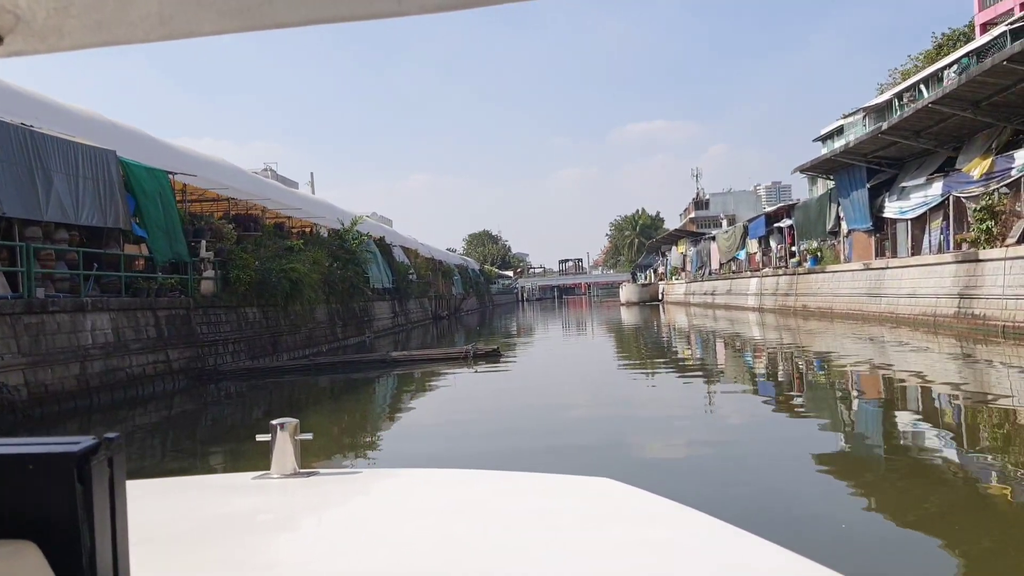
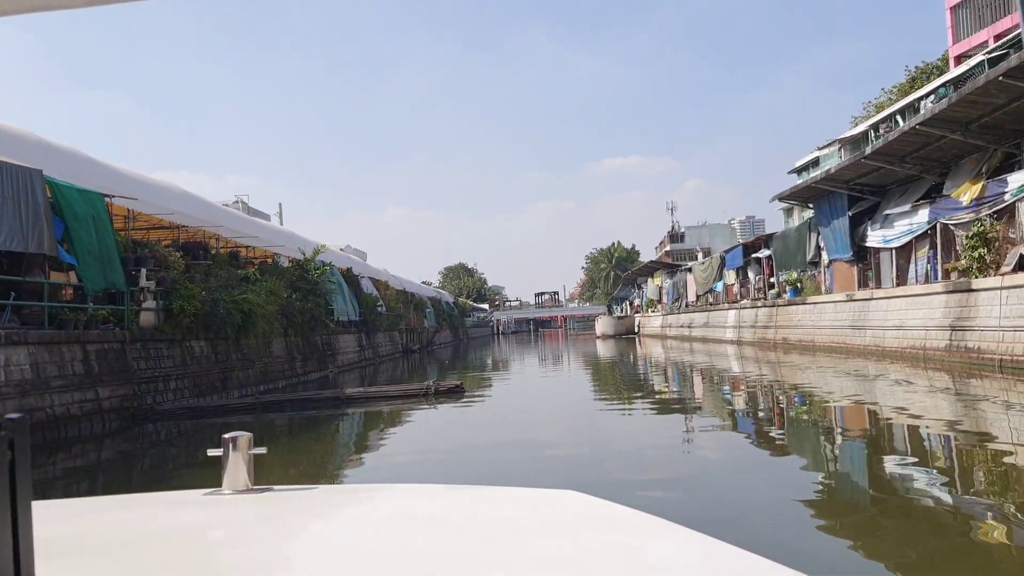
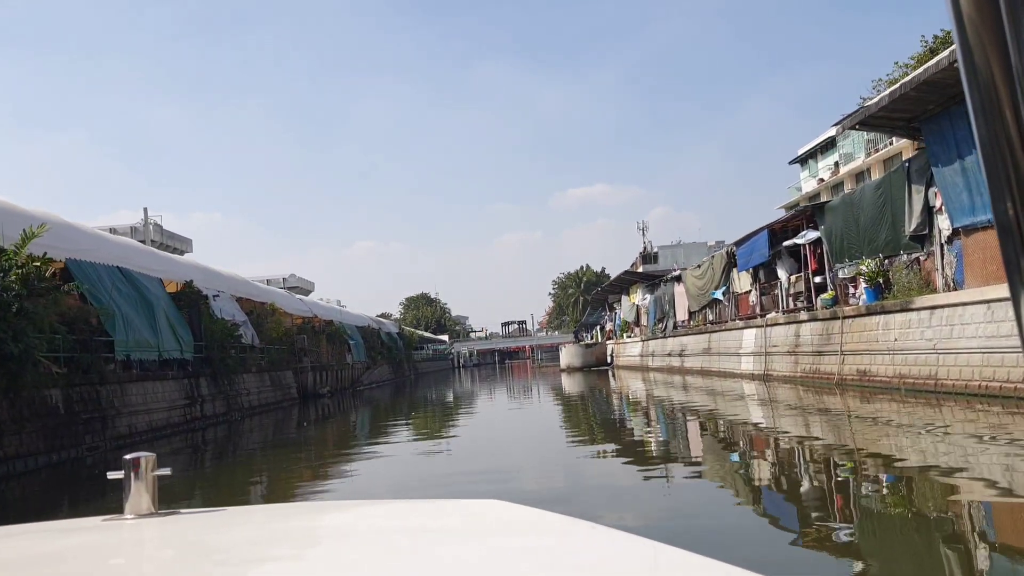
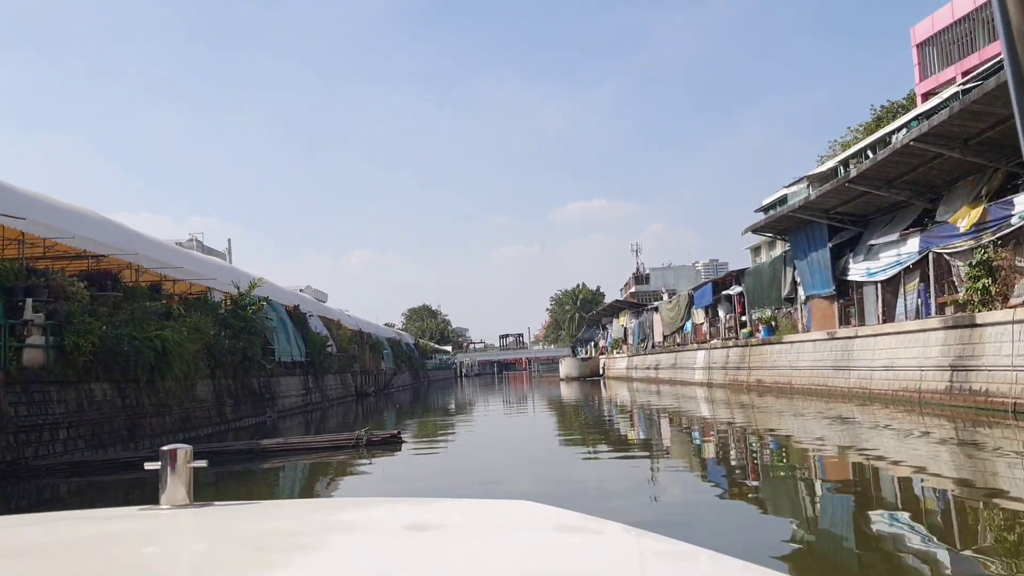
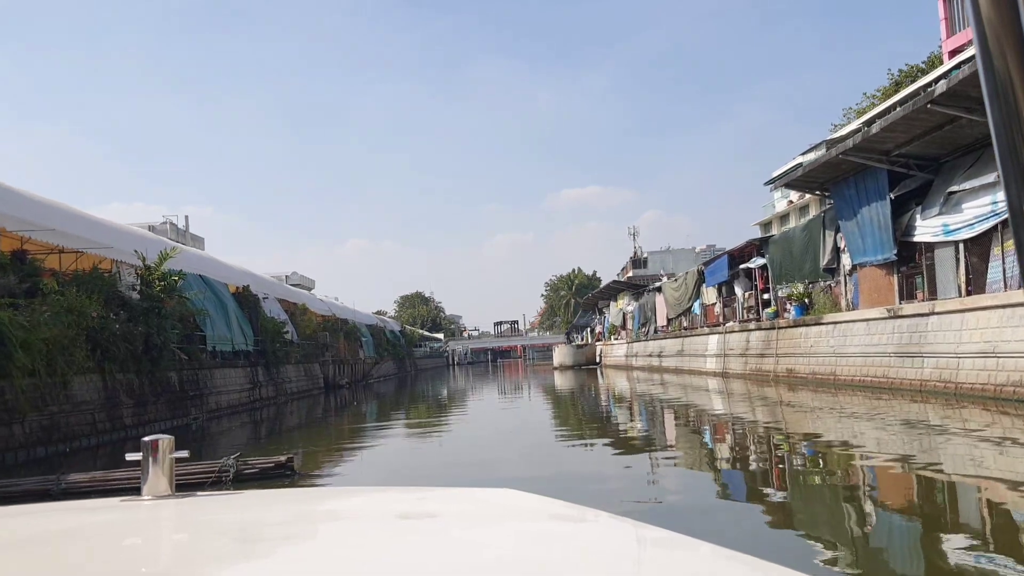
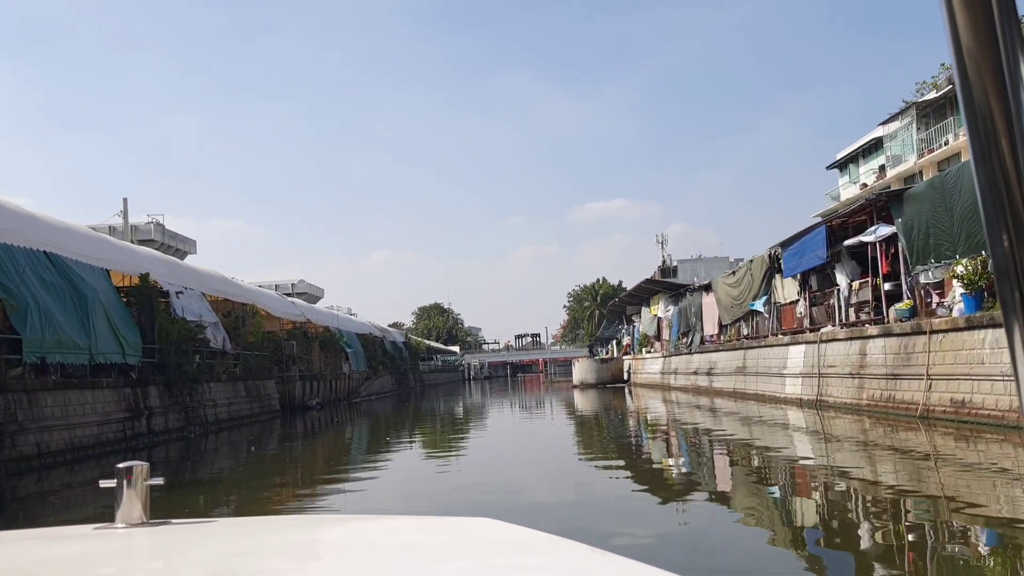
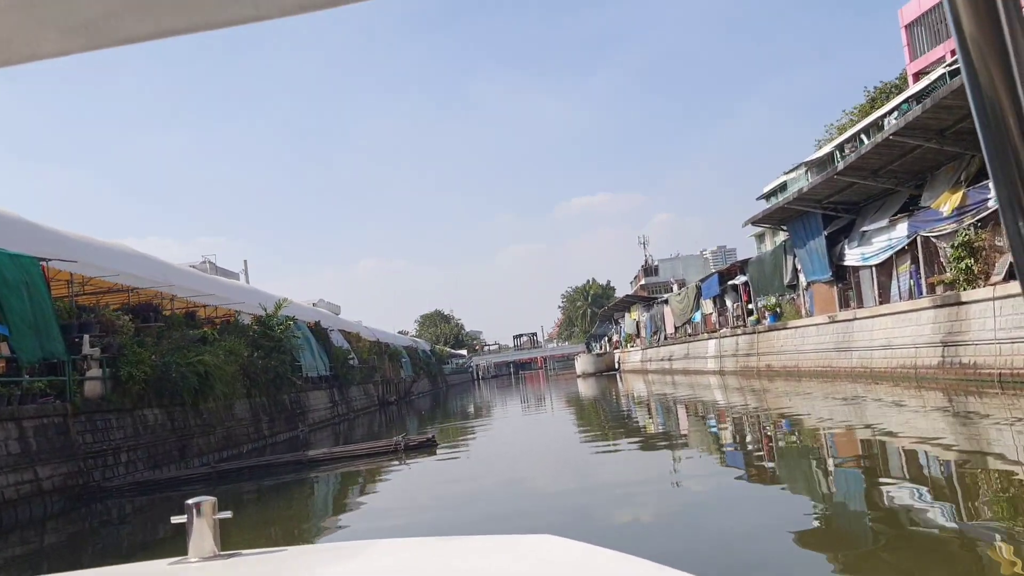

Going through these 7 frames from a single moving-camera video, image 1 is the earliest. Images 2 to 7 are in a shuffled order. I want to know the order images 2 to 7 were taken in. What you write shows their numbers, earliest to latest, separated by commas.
2, 7, 4, 5, 3, 6
